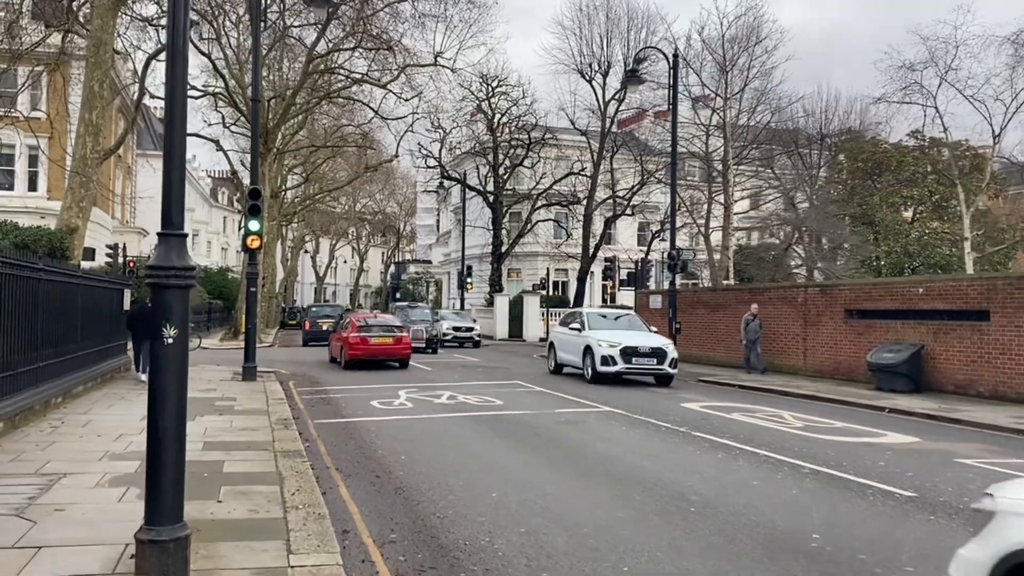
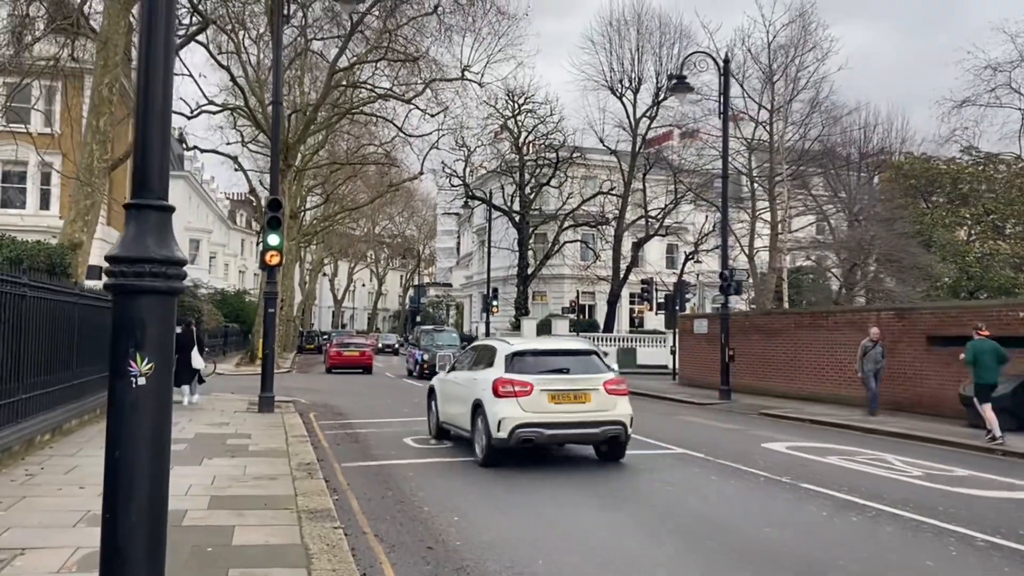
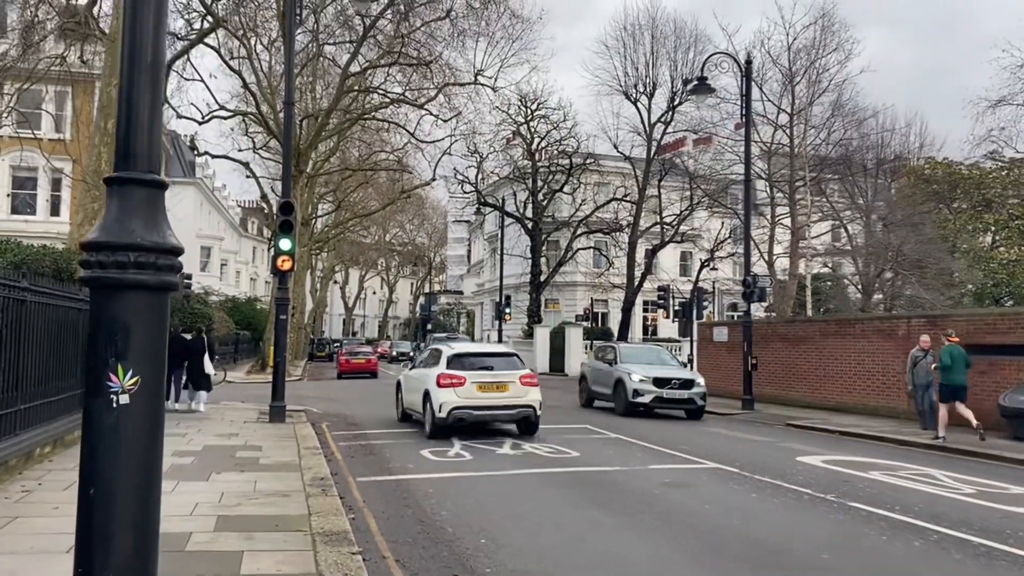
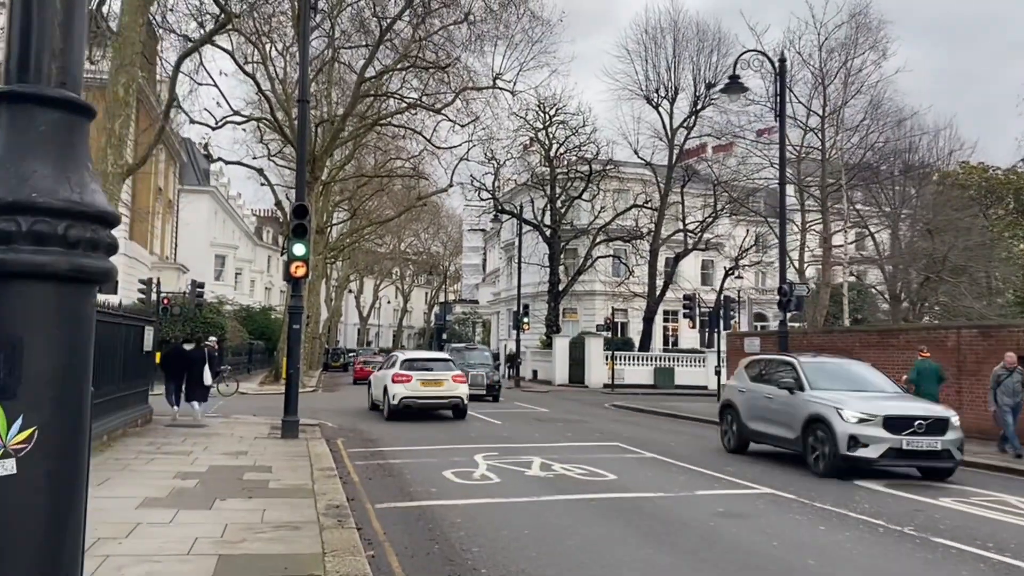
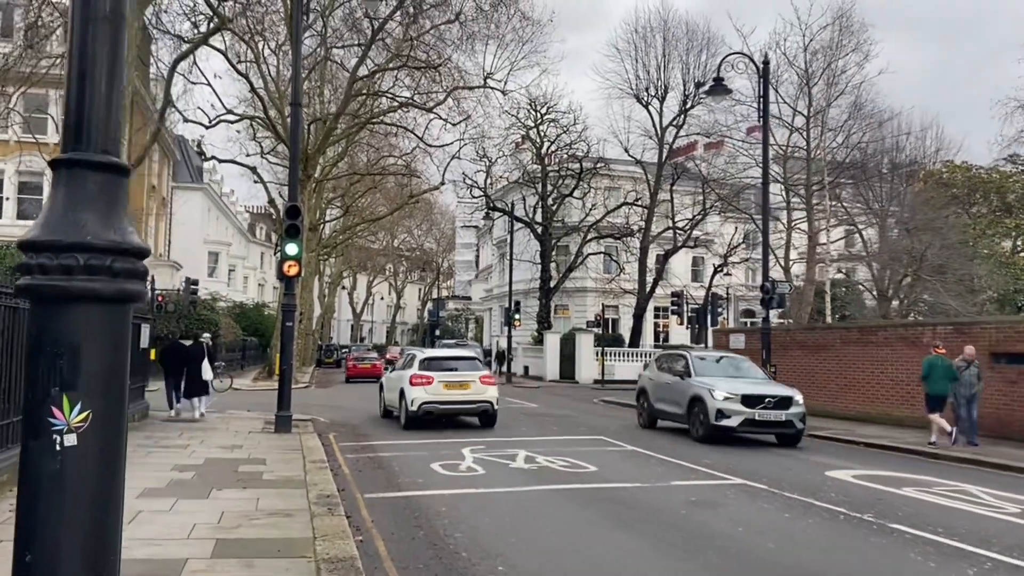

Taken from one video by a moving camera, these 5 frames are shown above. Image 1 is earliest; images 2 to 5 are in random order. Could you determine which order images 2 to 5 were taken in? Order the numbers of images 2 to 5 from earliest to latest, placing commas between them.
2, 3, 5, 4
